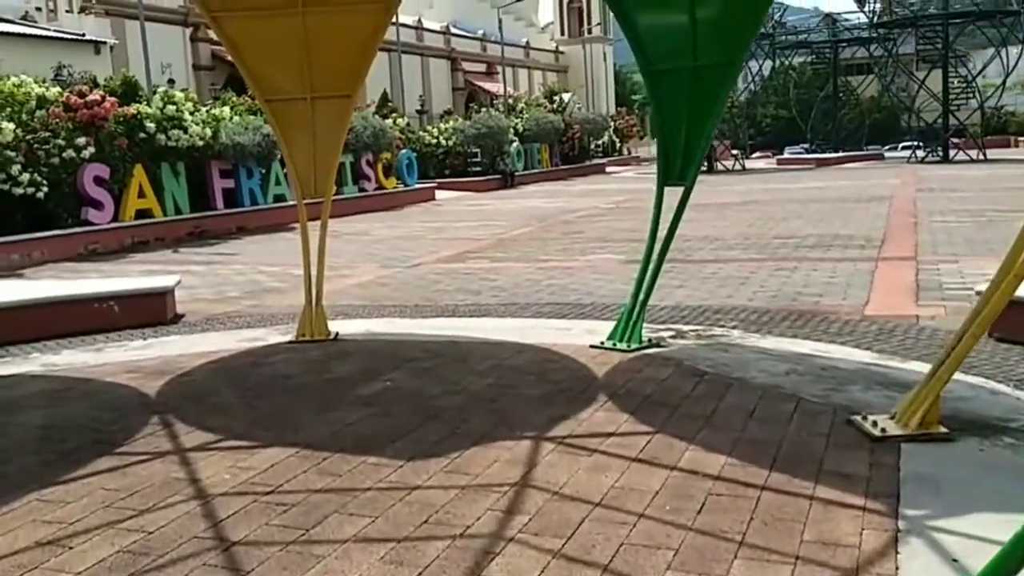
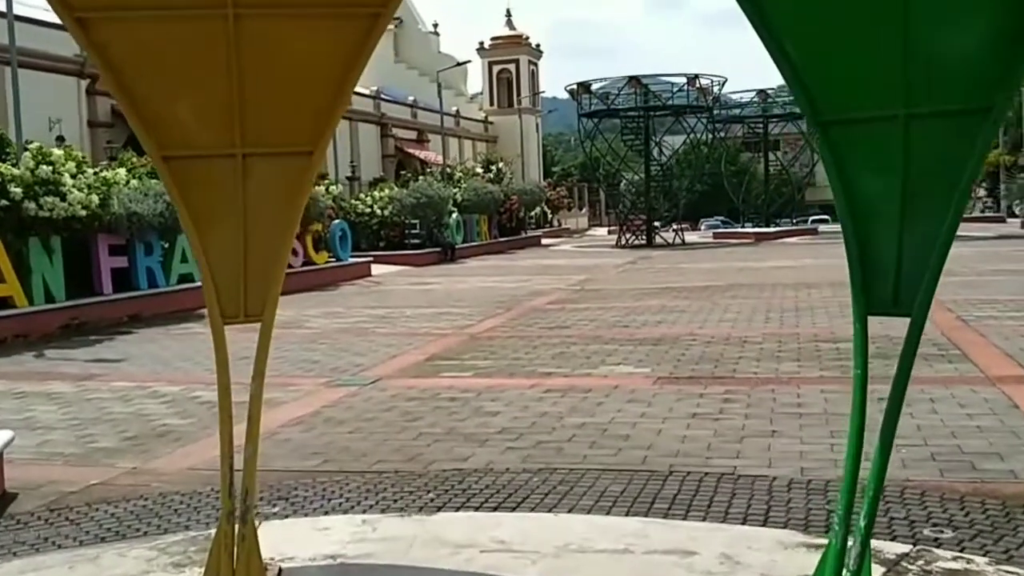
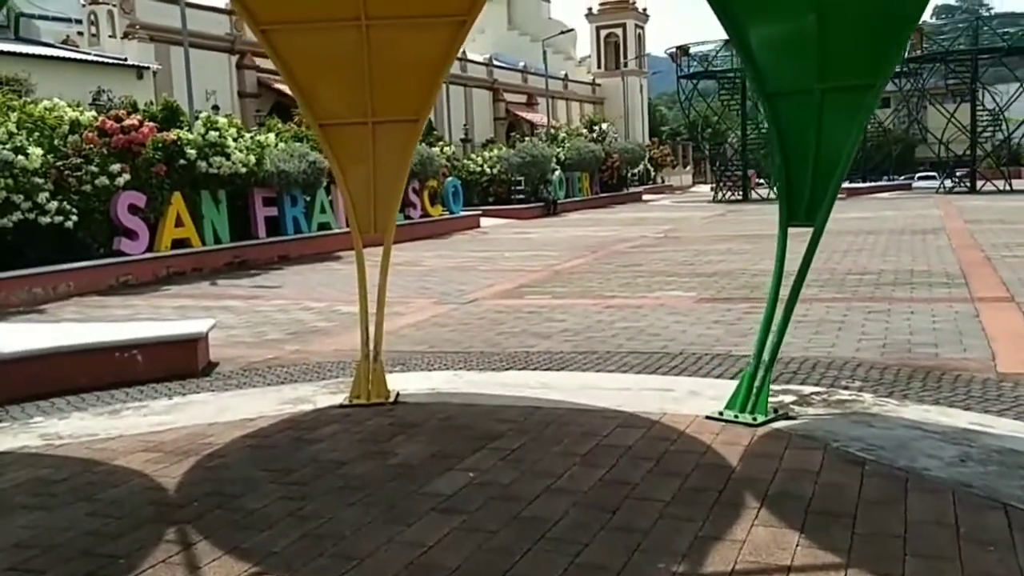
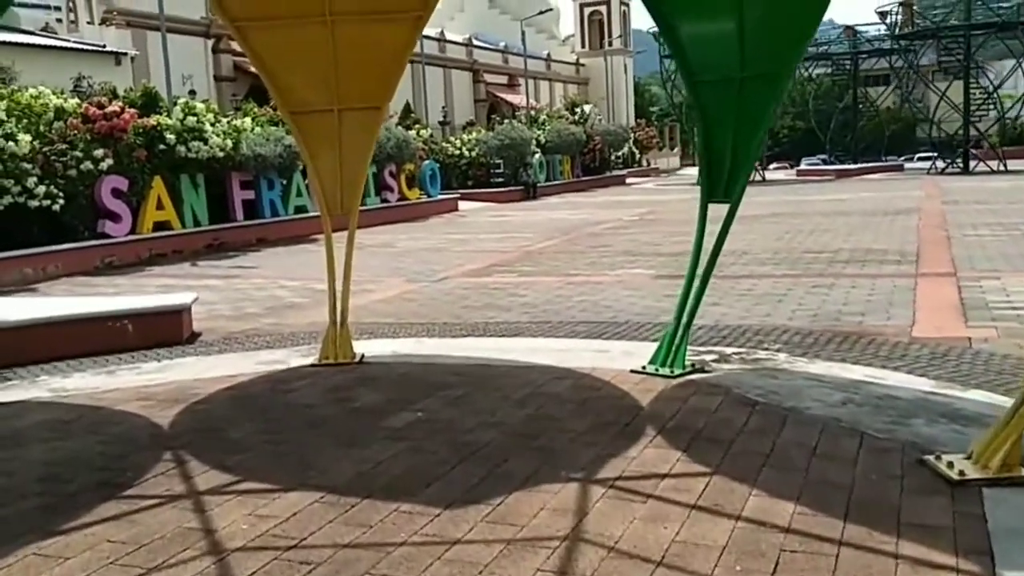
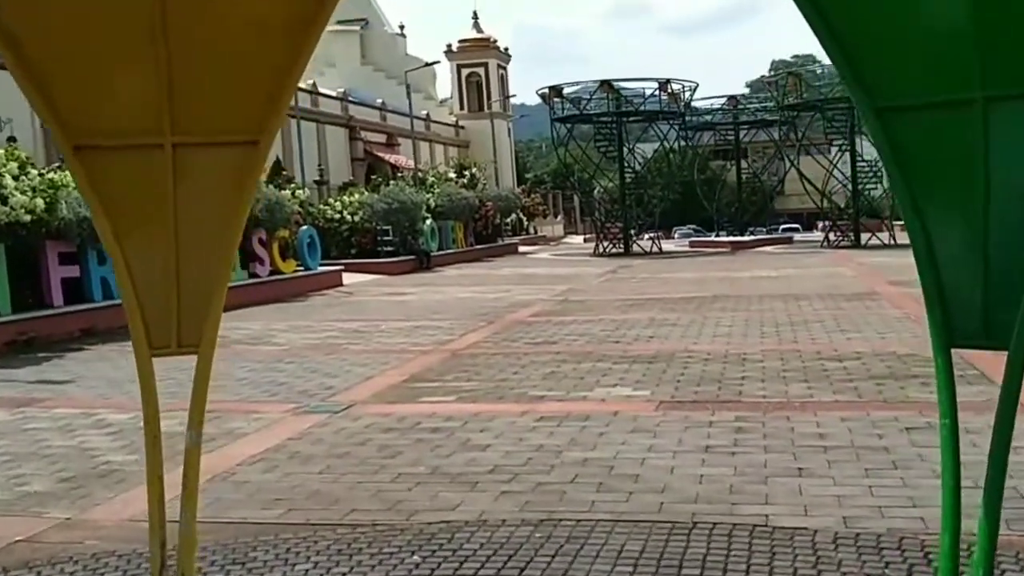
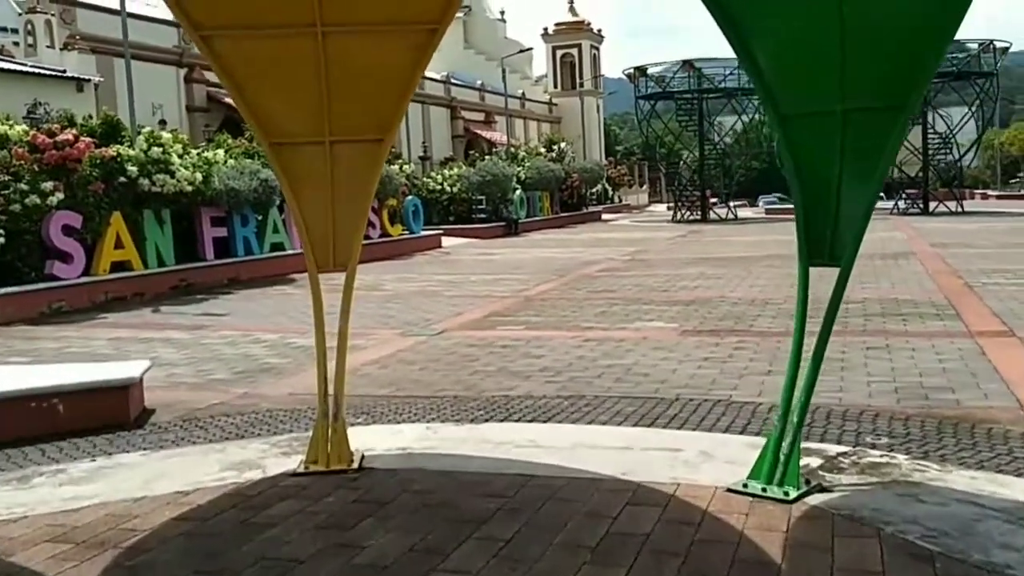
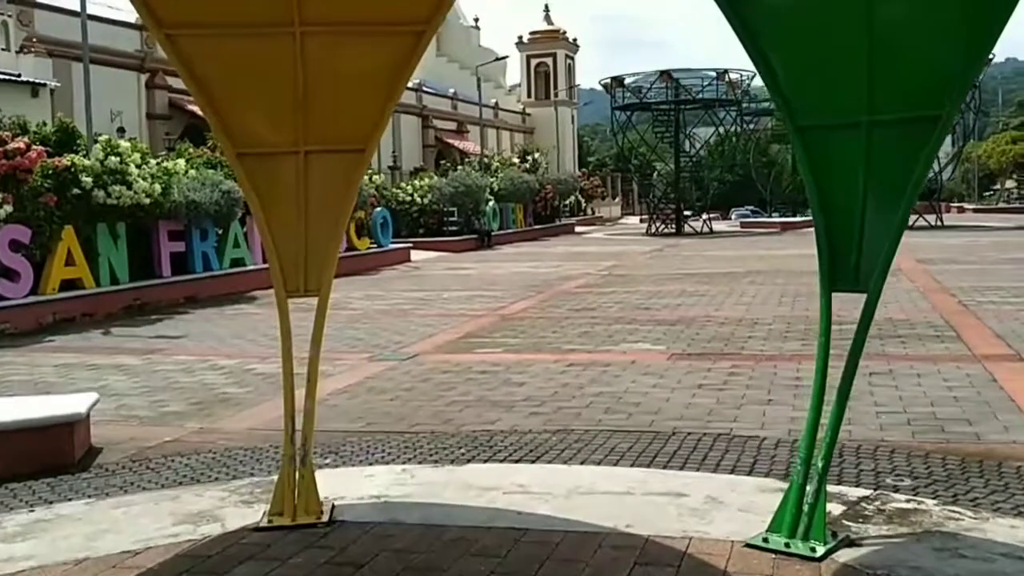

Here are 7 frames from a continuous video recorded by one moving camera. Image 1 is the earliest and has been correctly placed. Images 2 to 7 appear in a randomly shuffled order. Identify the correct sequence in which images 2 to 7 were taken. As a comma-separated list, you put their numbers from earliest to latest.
4, 3, 6, 7, 2, 5
